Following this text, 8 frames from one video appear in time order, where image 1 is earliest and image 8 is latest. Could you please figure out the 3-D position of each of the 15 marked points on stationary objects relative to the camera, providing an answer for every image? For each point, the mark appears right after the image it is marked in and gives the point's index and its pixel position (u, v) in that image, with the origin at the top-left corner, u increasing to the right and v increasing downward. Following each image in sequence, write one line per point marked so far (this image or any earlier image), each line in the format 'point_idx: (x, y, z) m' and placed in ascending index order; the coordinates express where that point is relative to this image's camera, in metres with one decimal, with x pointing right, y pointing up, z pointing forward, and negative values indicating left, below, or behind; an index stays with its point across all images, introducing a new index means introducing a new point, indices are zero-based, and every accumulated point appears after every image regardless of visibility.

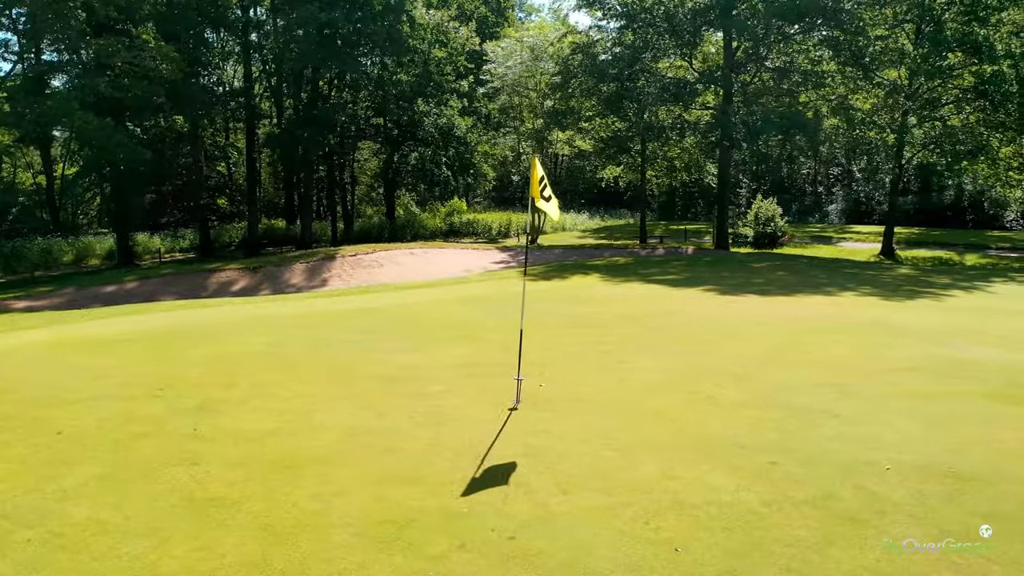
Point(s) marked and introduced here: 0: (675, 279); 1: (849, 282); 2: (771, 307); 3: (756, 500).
0: (+3.6, +0.2, +18.6) m
1: (+7.3, +0.1, +18.1) m
2: (+4.5, -0.3, +14.0) m
3: (+1.6, -1.4, +5.5) m
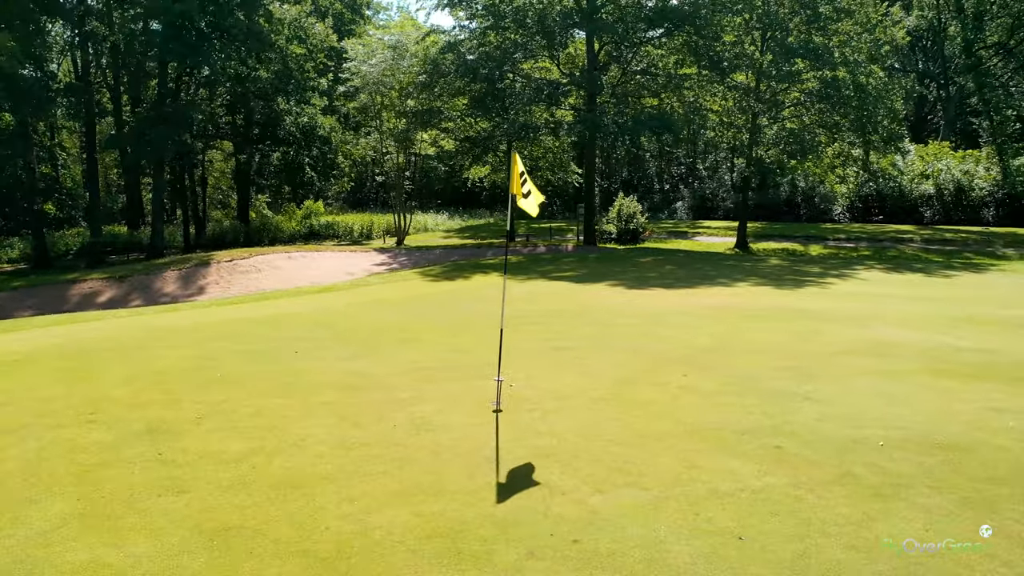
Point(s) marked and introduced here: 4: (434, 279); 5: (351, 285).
0: (+1.4, +0.3, +18.9) m
1: (+5.1, +0.4, +19.1) m
2: (+3.0, -0.2, +14.5) m
3: (+1.9, -1.3, +5.7) m
4: (-1.7, +0.2, +17.9) m
5: (-3.5, +0.1, +17.9) m
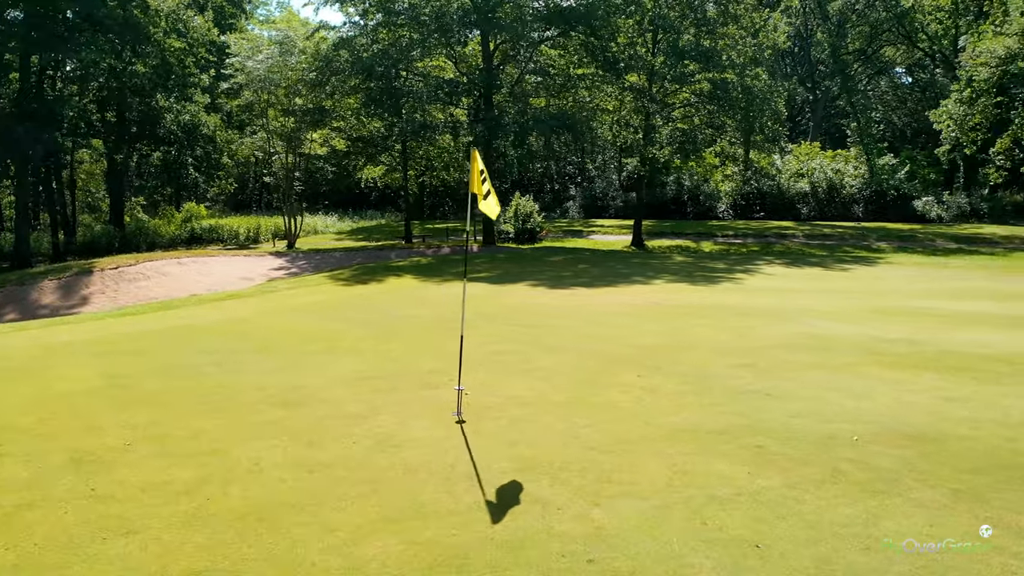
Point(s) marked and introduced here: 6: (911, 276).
0: (-0.6, +0.3, +18.6) m
1: (+3.1, +0.4, +19.3) m
2: (+1.7, -0.2, +14.5) m
3: (+1.8, -1.3, +5.6) m
4: (-3.5, +0.1, +17.2) m
5: (-5.2, -0.1, +16.9) m
6: (+9.1, +0.3, +19.0) m
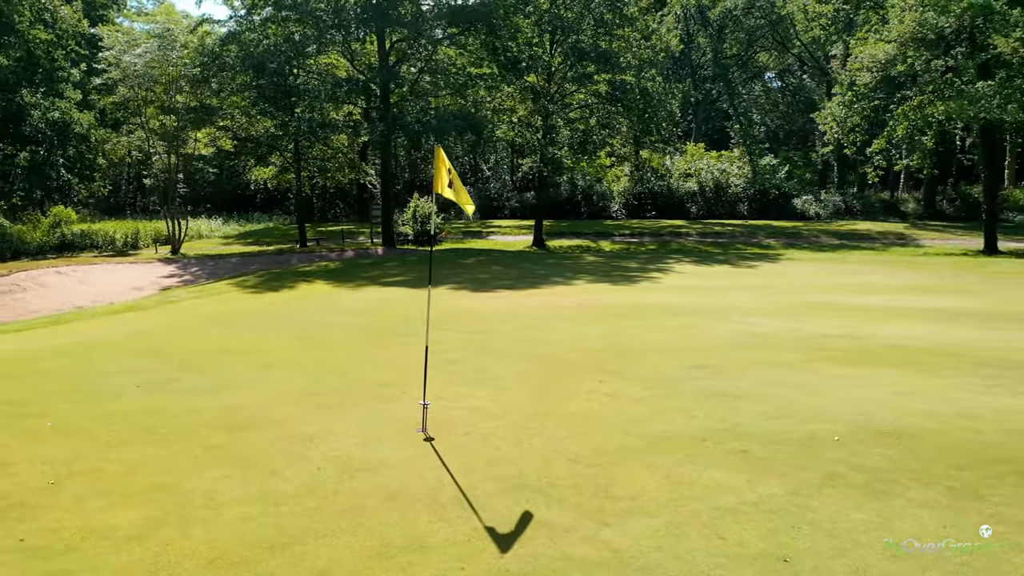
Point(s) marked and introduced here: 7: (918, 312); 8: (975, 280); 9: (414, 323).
0: (-2.4, +0.2, +18.0) m
1: (+1.1, +0.4, +19.2) m
2: (+0.4, -0.2, +14.3) m
3: (+1.8, -1.3, +5.4) m
4: (-5.1, -0.1, +16.2) m
5: (-6.8, -0.3, +15.7) m
6: (+7.1, +0.4, +19.7) m
7: (+6.2, -0.4, +12.6) m
8: (+9.5, +0.2, +16.9) m
9: (-1.4, -0.5, +11.6) m
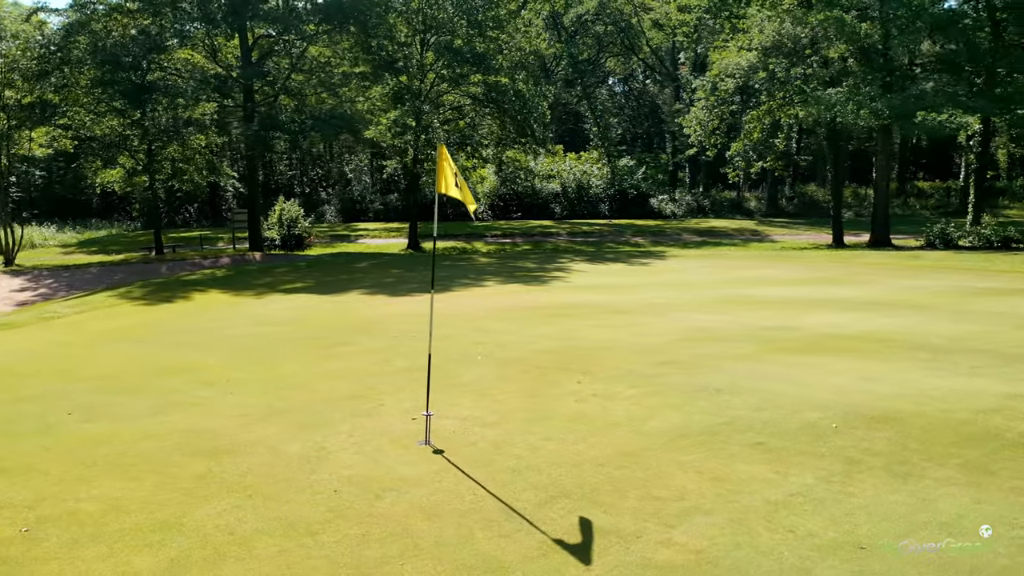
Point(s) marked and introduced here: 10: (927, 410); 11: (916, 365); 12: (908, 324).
0: (-4.4, +0.1, +17.1) m
1: (-1.2, +0.4, +19.0) m
2: (-1.0, -0.2, +14.0) m
3: (+2.1, -1.3, +5.6) m
4: (-6.7, -0.3, +14.9) m
5: (-8.3, -0.5, +14.1) m
6: (+4.6, +0.5, +20.6) m
7: (+5.1, -0.2, +13.4) m
8: (+7.5, +0.4, +18.3) m
9: (-2.2, -0.6, +11.0) m
10: (+3.5, -1.1, +7.0) m
11: (+4.2, -0.8, +8.7) m
12: (+5.4, -0.5, +11.2) m
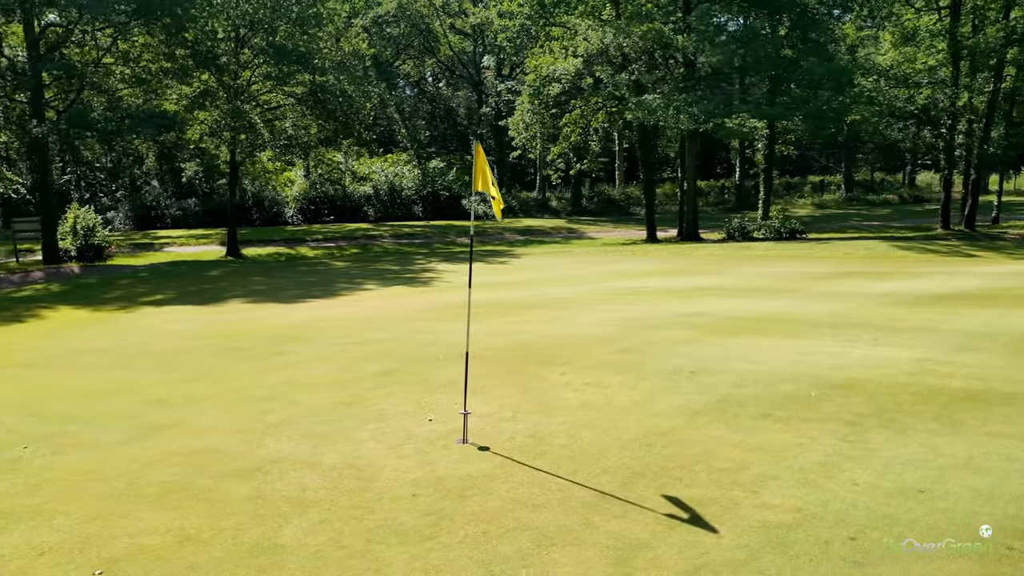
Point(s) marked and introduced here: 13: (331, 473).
0: (-6.7, -0.2, +15.8) m
1: (-4.1, +0.2, +18.4) m
2: (-2.6, -0.3, +13.7) m
3: (+2.5, -1.2, +6.3) m
4: (-8.4, -0.6, +13.1) m
5: (-9.7, -0.9, +11.9) m
6: (+1.1, +0.6, +21.5) m
7: (+3.4, 0.0, +14.7) m
8: (+4.4, +0.6, +20.0) m
9: (-3.0, -0.7, +10.5) m
10: (+3.5, -0.9, +8.1) m
11: (+3.8, -0.6, +9.8) m
12: (+4.2, -0.3, +12.6) m
13: (-1.3, -1.3, +5.9) m
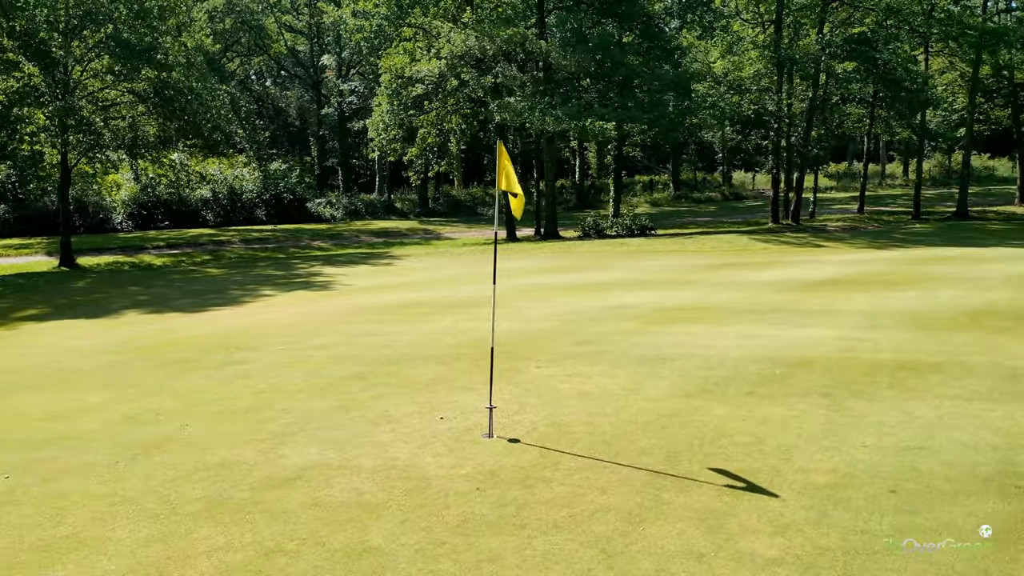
0: (-8.4, -0.4, +14.4) m
1: (-6.4, +0.1, +17.5) m
2: (-3.9, -0.4, +13.2) m
3: (+2.7, -1.0, +7.0) m
4: (-9.4, -0.9, +11.4) m
5: (-10.4, -1.2, +10.0) m
6: (-1.9, +0.6, +21.6) m
7: (+1.7, +0.1, +15.4) m
8: (+1.7, +0.8, +20.8) m
9: (-3.6, -0.7, +10.0) m
10: (+3.3, -0.7, +9.0) m
11: (+3.2, -0.5, +10.7) m
12: (+3.0, -0.1, +13.5) m
13: (-1.0, -1.3, +5.8) m
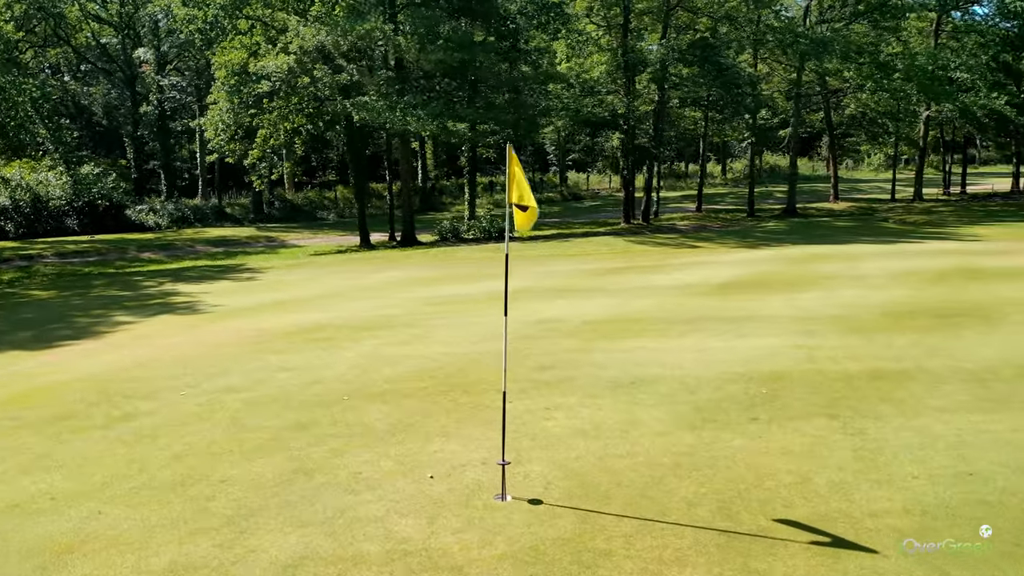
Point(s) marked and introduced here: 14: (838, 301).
0: (-9.7, -1.0, +11.5) m
1: (-8.4, -0.4, +14.9) m
2: (-5.1, -0.8, +11.2) m
3: (+2.6, -1.2, +6.5) m
4: (-10.1, -1.4, +8.3) m
5: (-10.8, -1.8, +6.7) m
6: (-4.9, +0.3, +19.8) m
7: (0.0, -0.1, +14.5) m
8: (-1.3, +0.5, +19.8) m
9: (-4.2, -1.1, +8.1) m
10: (+2.8, -0.8, +8.6) m
11: (+2.3, -0.6, +10.3) m
12: (+1.6, -0.3, +13.0) m
13: (-0.7, -1.6, +4.6) m
14: (+5.1, -0.2, +12.9) m
